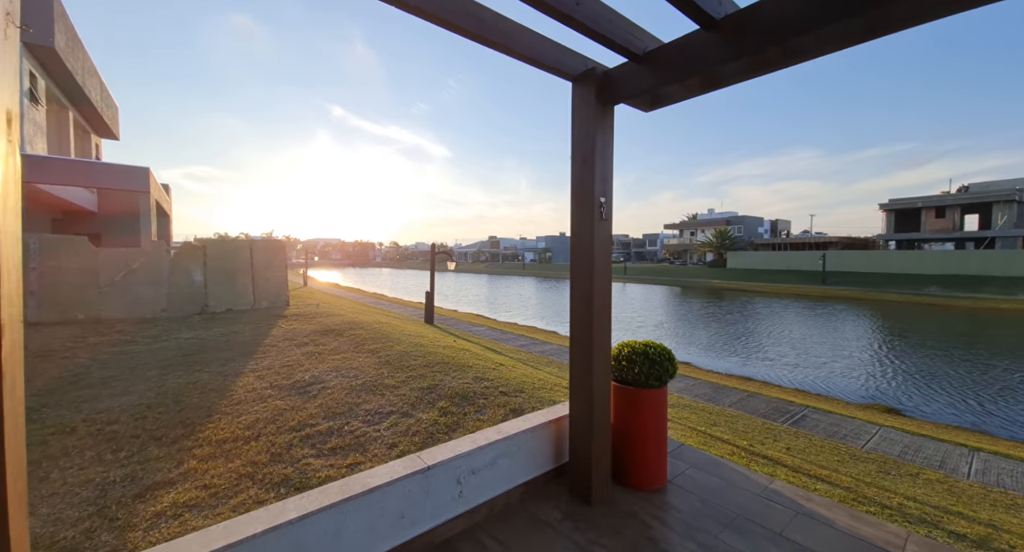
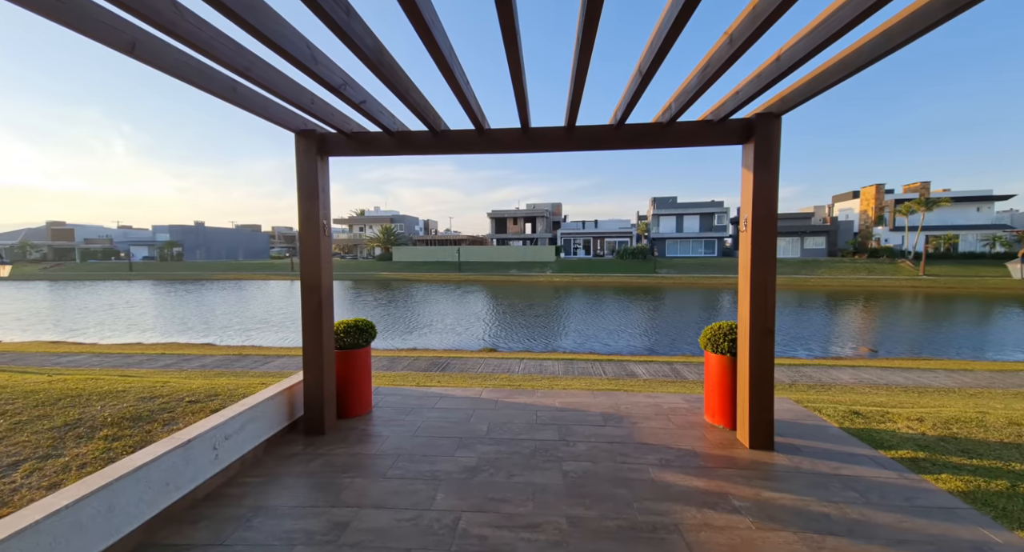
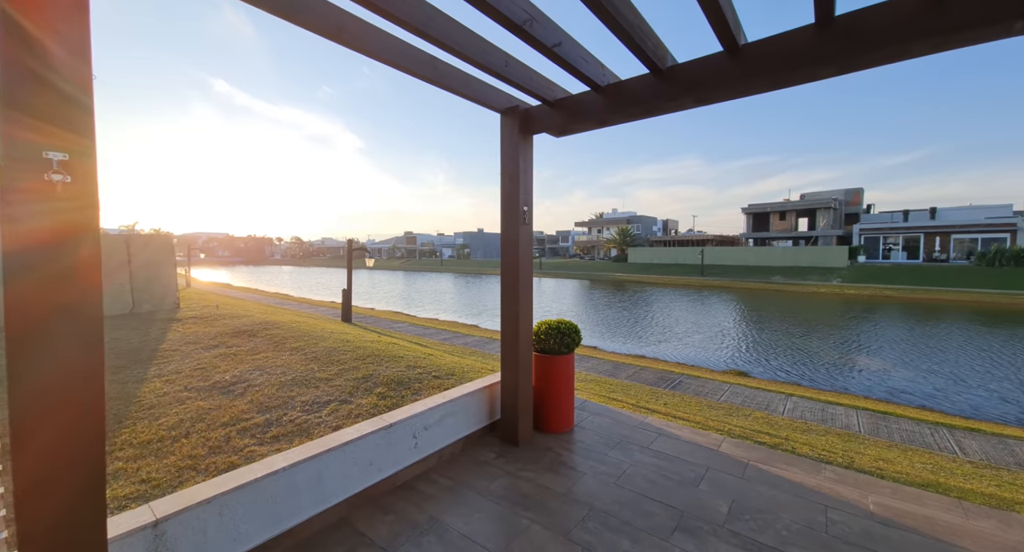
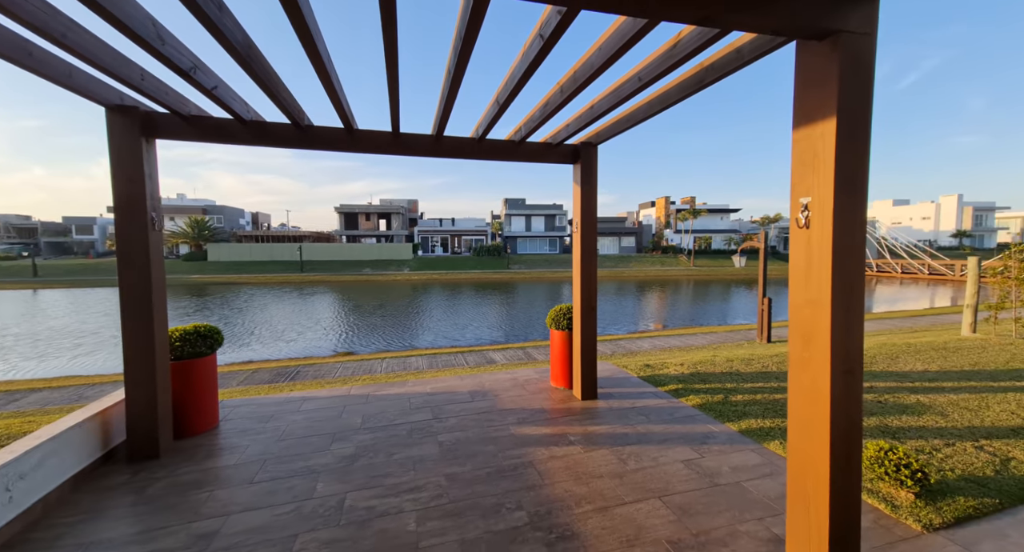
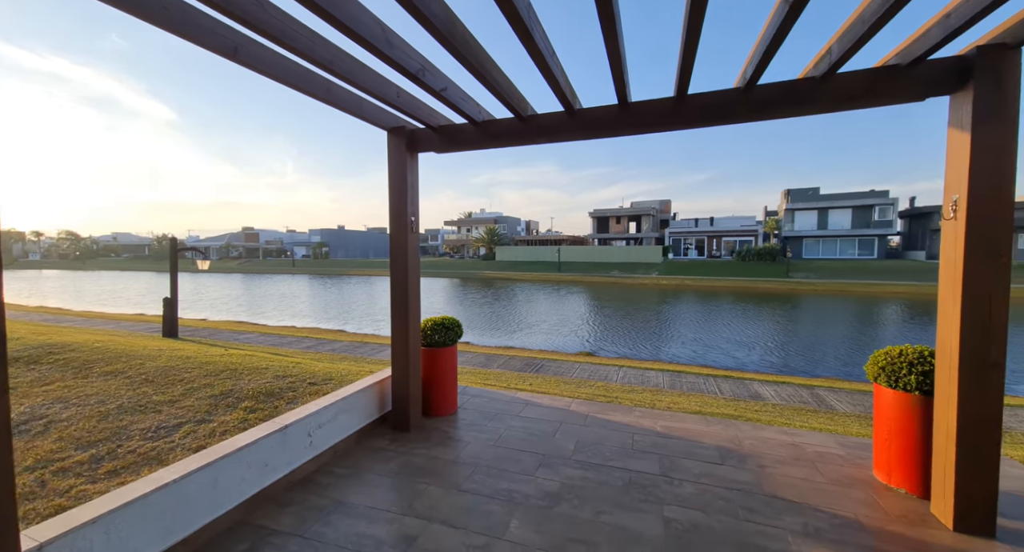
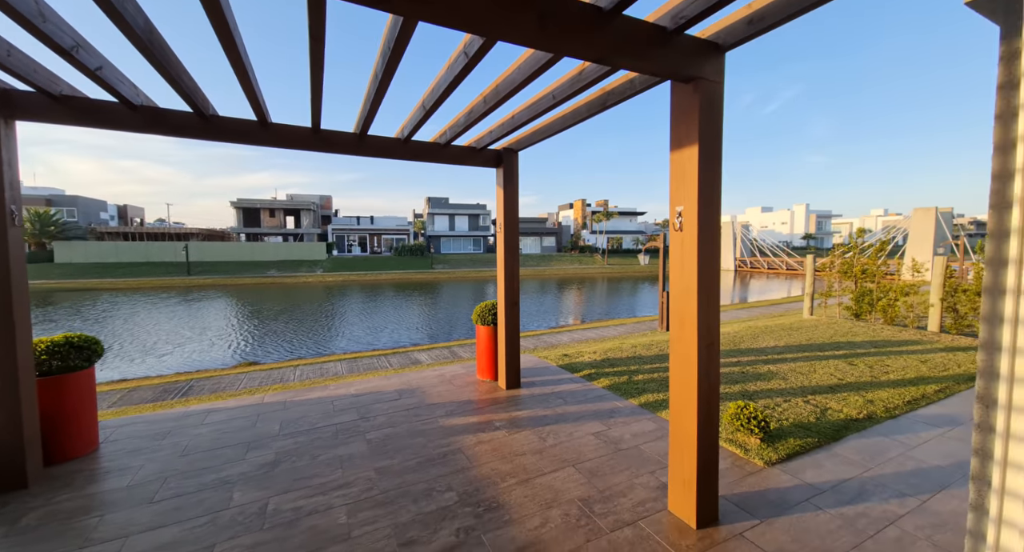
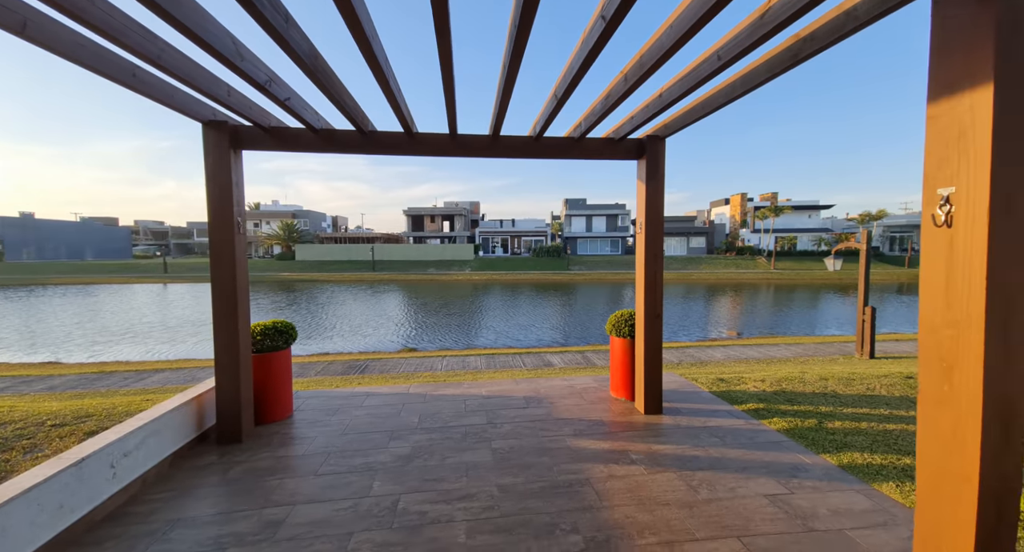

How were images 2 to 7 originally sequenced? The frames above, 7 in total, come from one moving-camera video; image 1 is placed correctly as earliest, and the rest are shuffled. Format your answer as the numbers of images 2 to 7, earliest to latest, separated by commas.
3, 5, 2, 7, 4, 6
